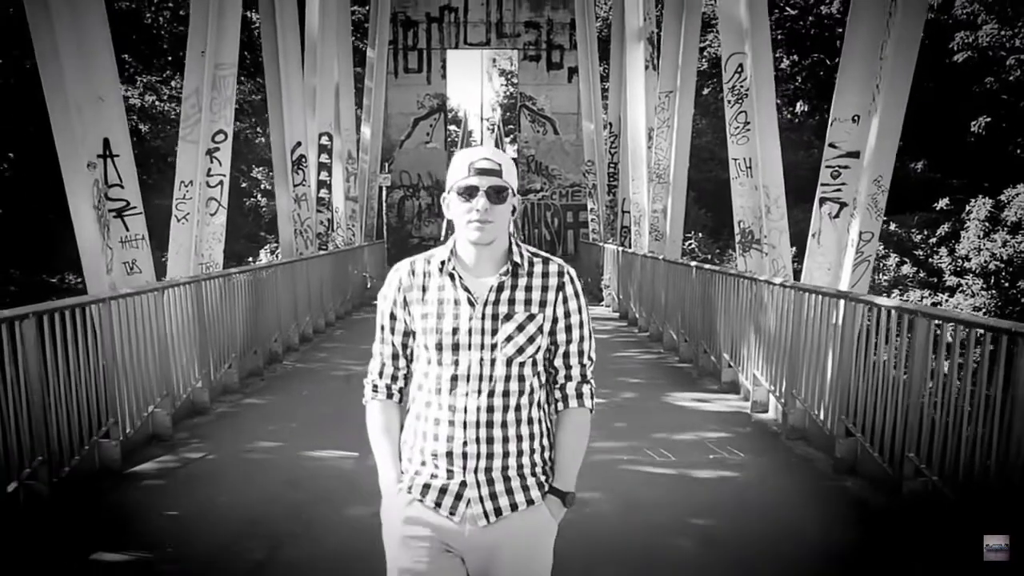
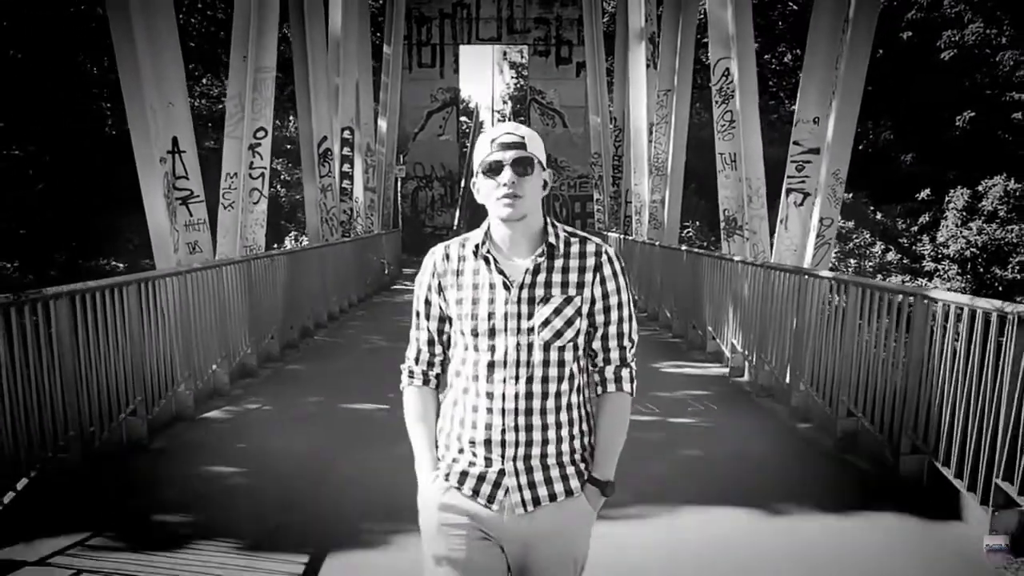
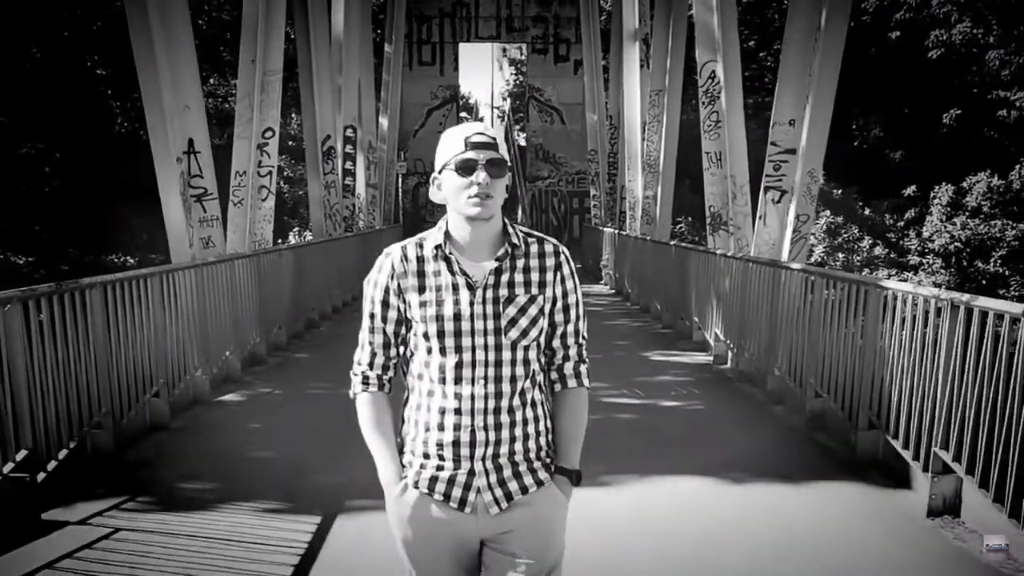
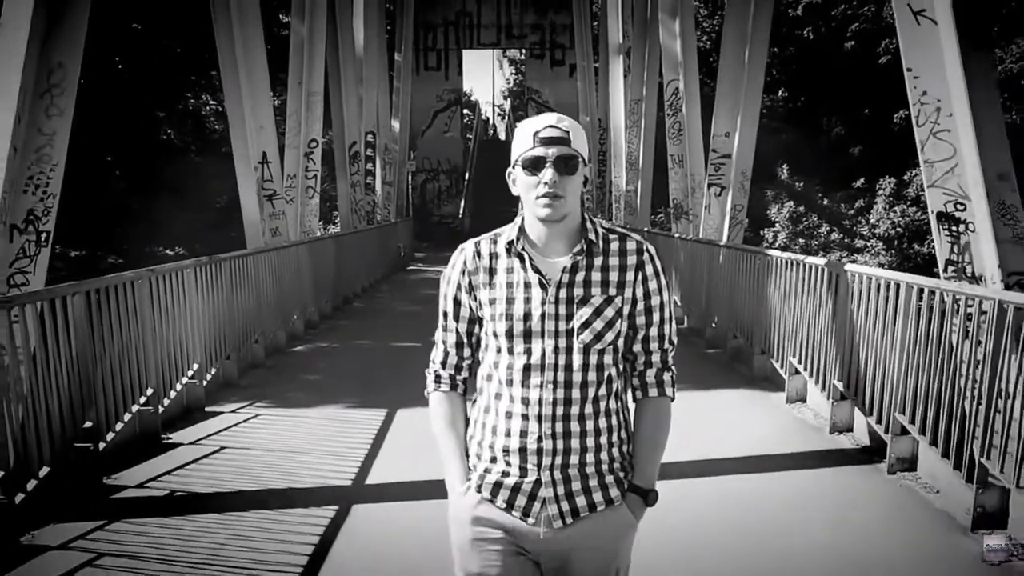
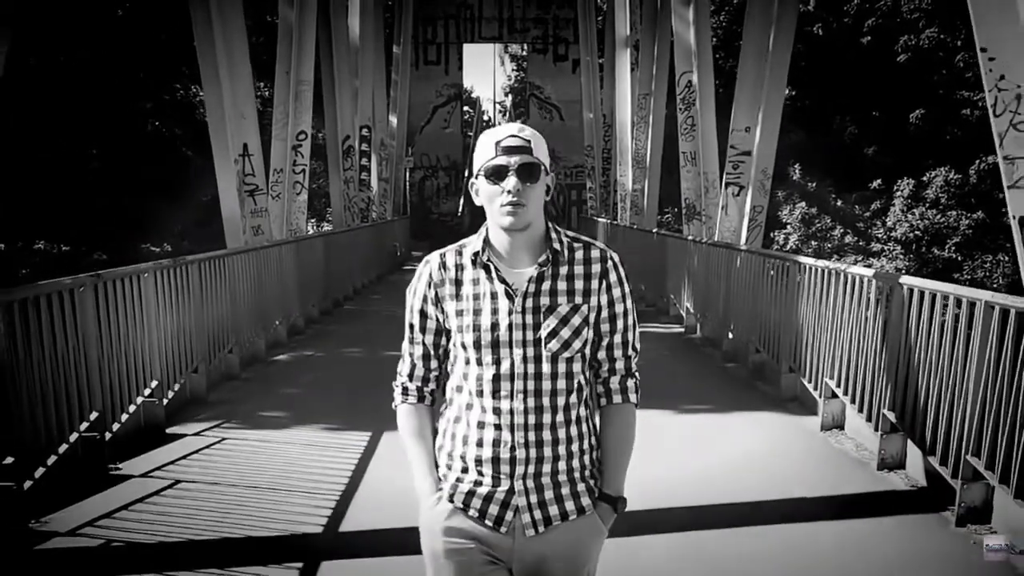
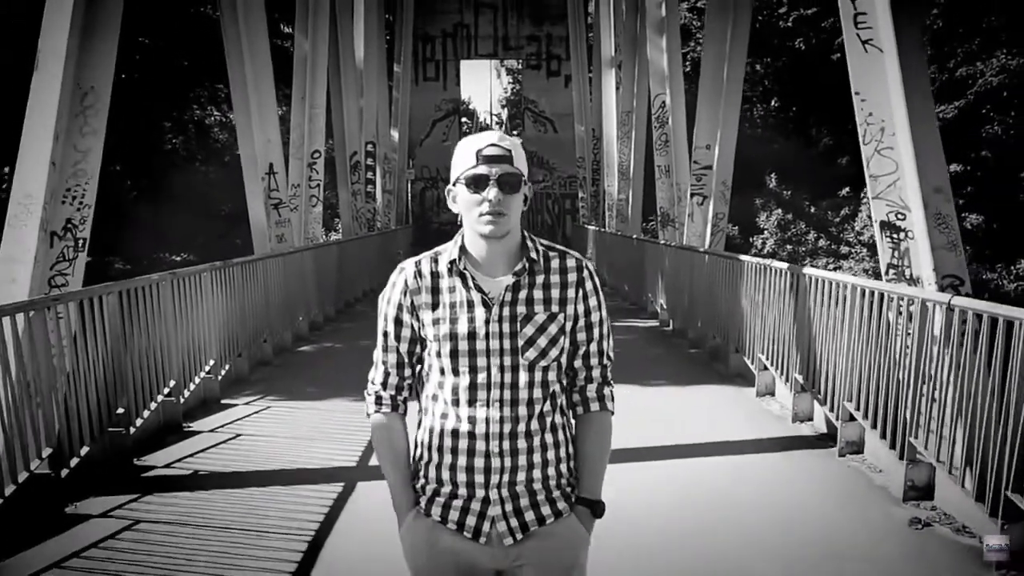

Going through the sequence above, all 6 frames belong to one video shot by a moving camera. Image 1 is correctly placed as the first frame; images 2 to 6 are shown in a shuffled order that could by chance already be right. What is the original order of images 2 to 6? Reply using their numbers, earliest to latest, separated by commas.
2, 3, 5, 4, 6
